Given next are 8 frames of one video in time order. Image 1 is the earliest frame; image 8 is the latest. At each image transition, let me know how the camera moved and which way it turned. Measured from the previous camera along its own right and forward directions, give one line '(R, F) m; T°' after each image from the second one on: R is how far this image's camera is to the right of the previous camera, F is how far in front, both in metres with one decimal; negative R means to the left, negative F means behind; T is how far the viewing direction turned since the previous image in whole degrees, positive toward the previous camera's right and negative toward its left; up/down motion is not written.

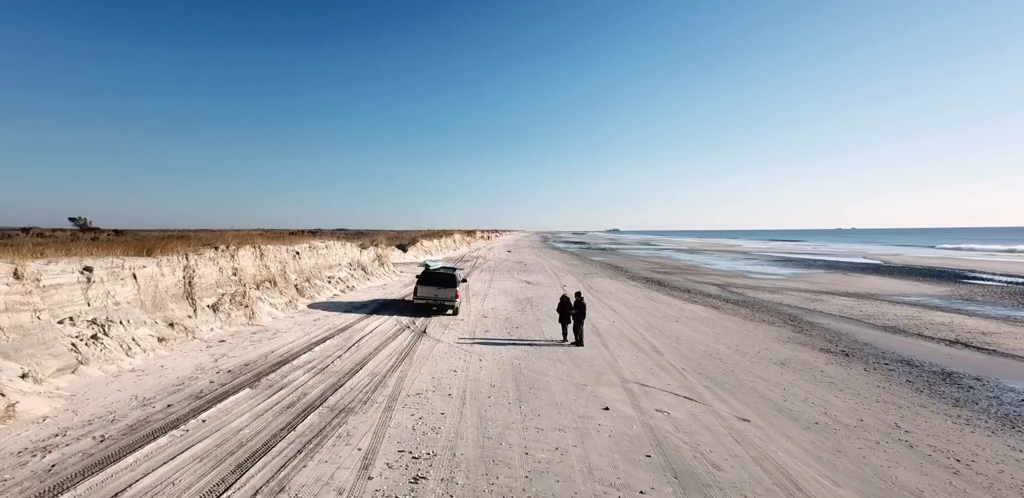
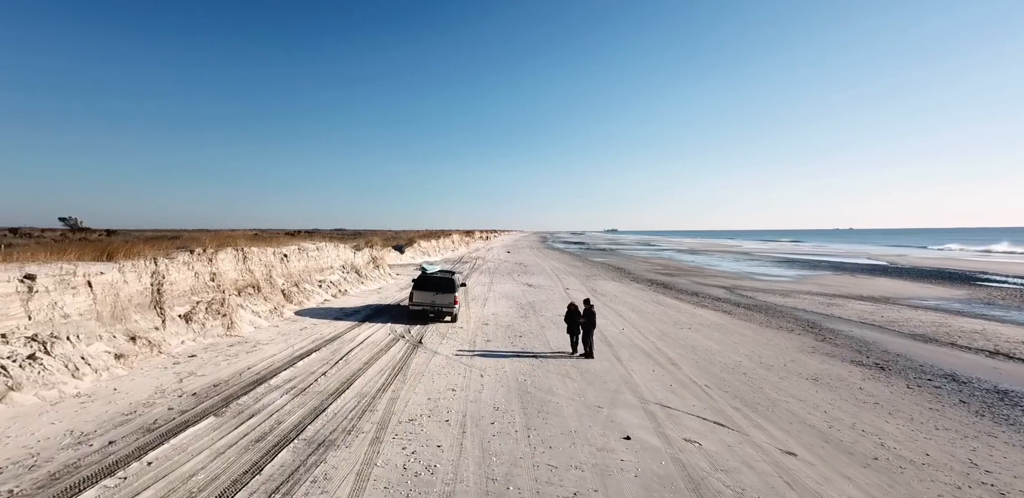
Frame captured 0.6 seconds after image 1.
(-0.1, +1.2) m; 0°
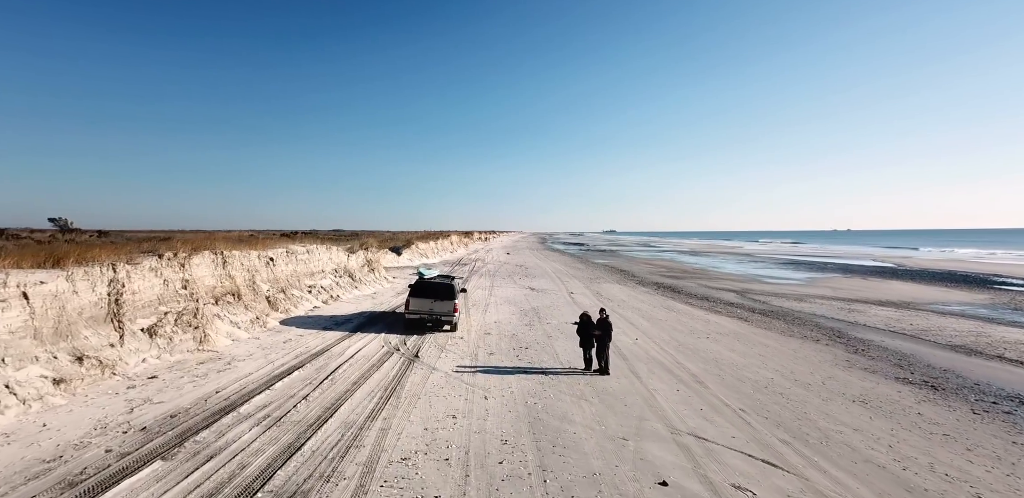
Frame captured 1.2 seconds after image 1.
(-0.2, +1.3) m; 0°
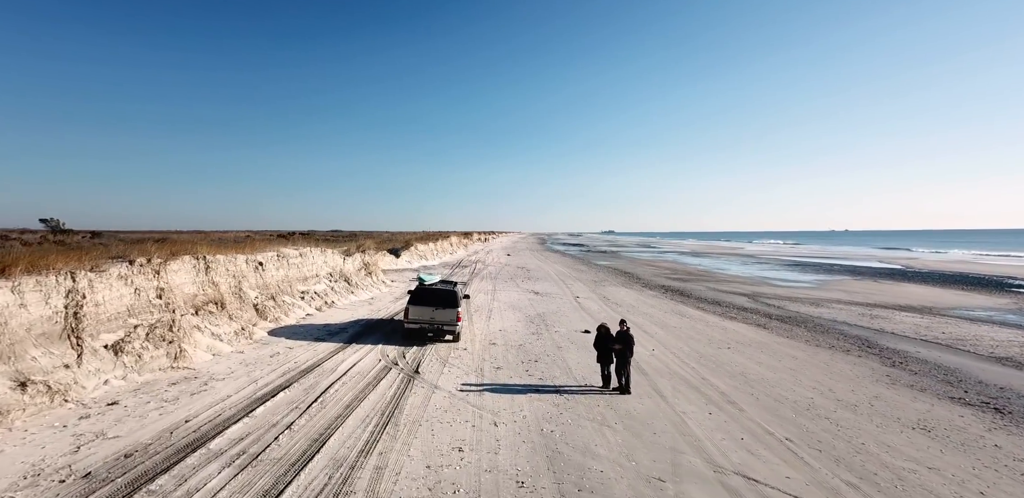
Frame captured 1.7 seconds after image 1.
(-0.3, +1.2) m; 0°
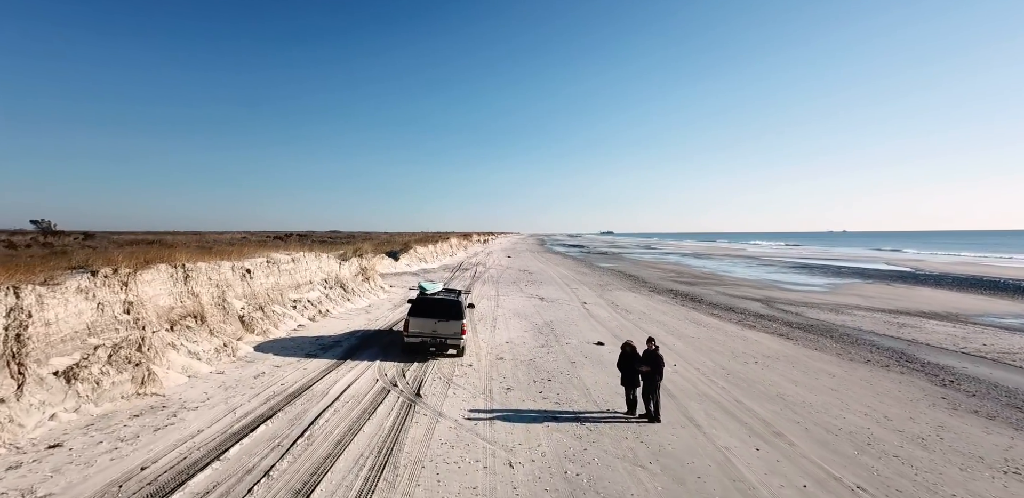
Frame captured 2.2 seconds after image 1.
(-0.3, +1.2) m; 0°
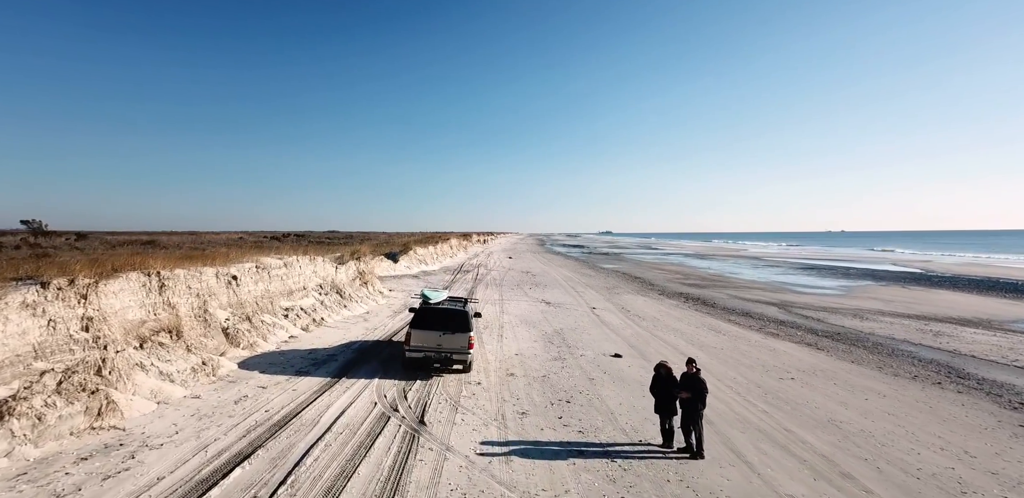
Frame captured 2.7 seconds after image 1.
(-0.4, +1.3) m; 0°
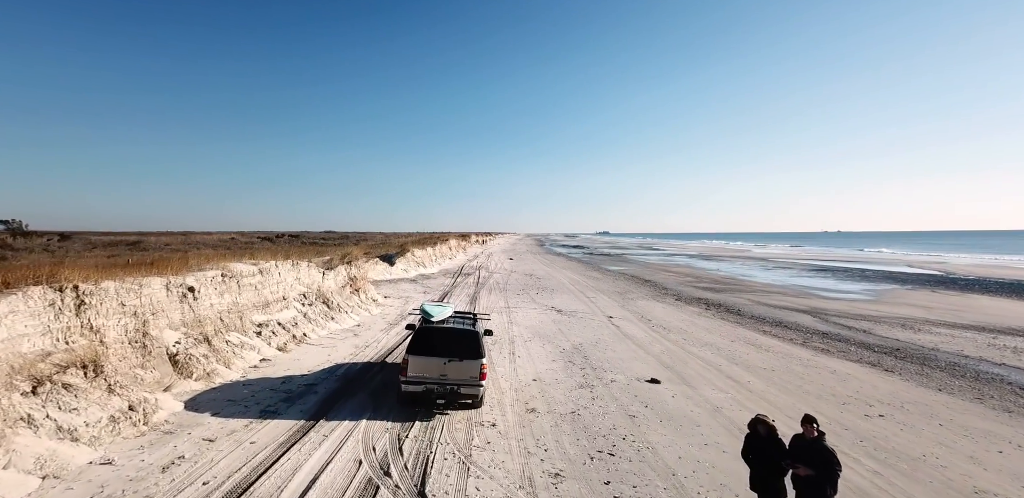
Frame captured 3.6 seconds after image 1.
(-0.5, +2.5) m; 0°
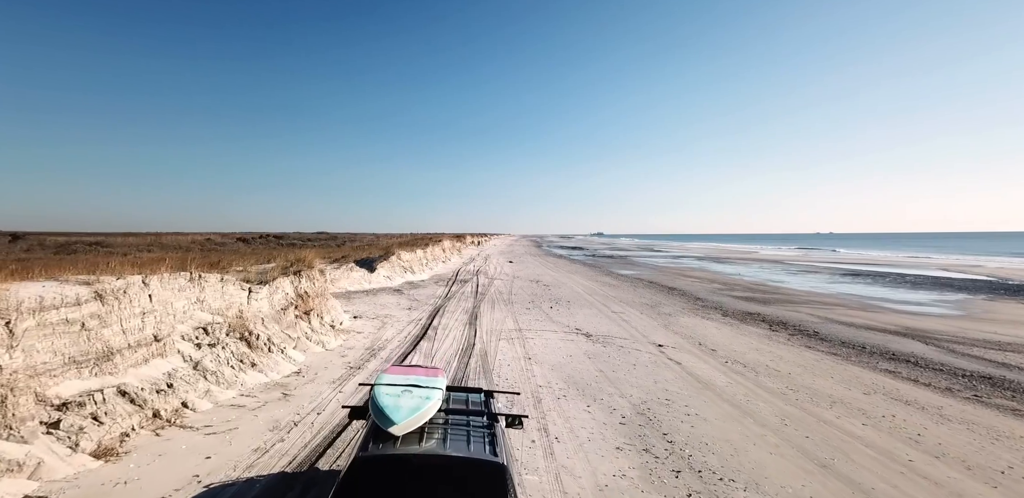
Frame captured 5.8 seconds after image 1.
(-0.8, +6.5) m; +1°
